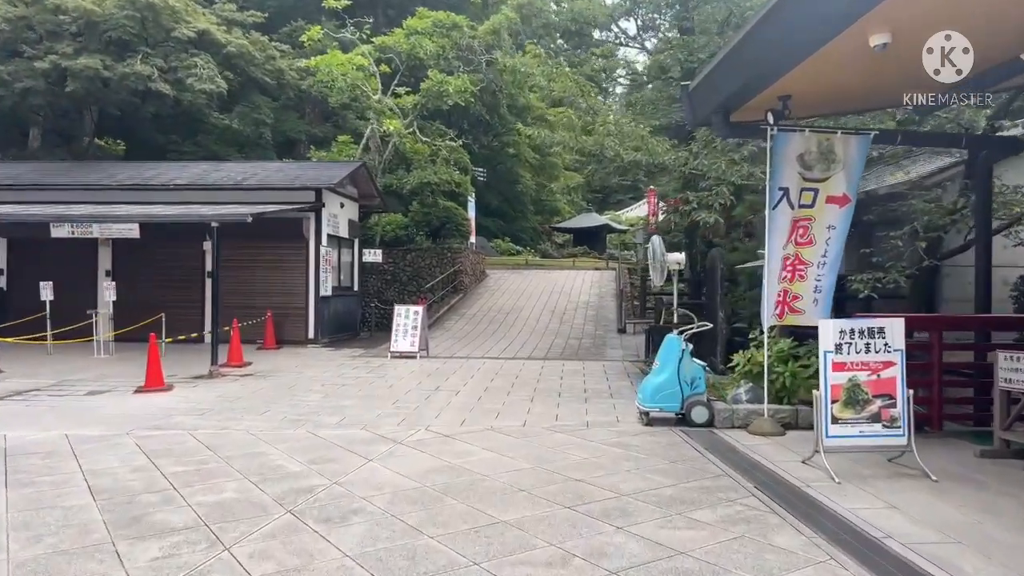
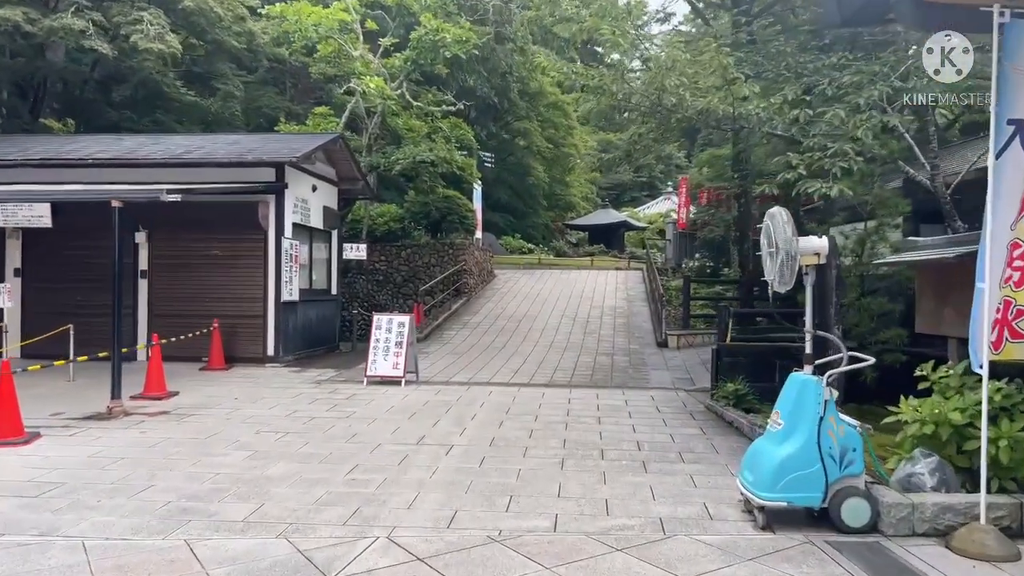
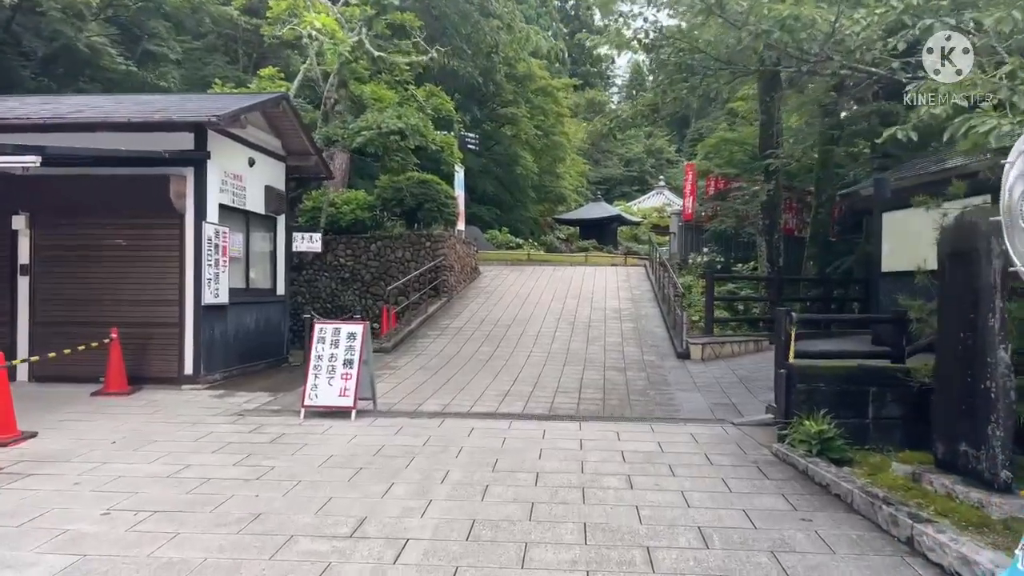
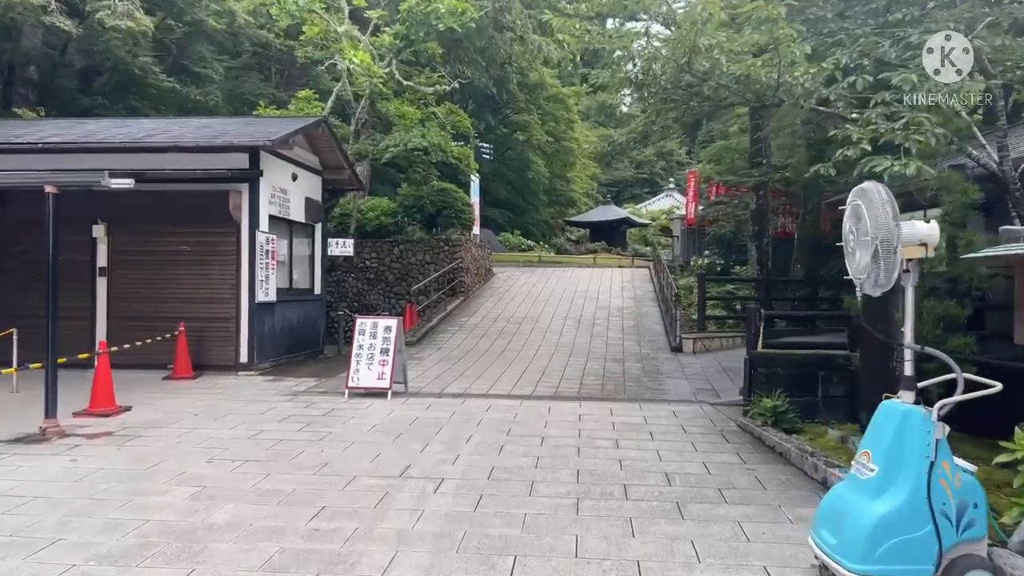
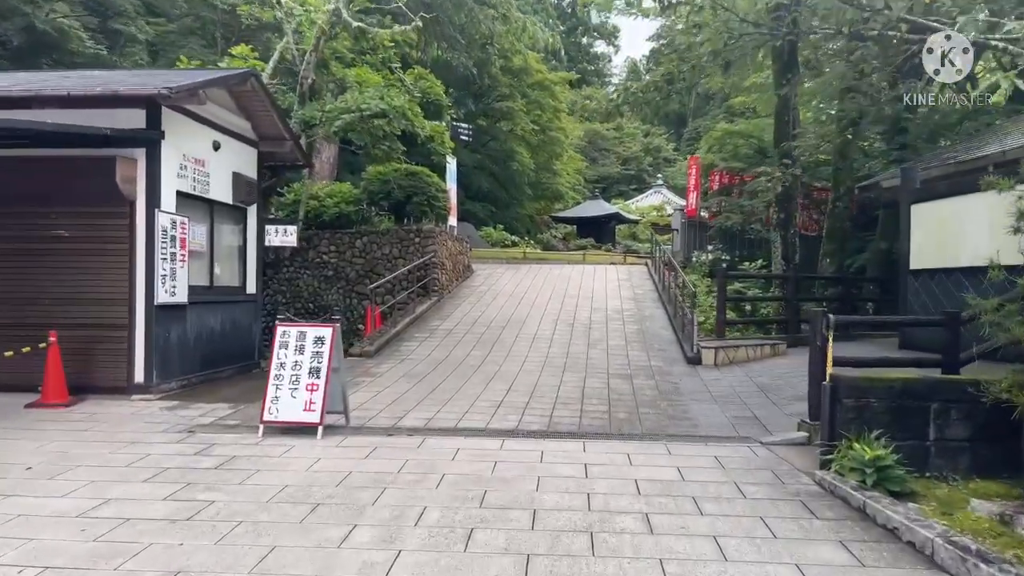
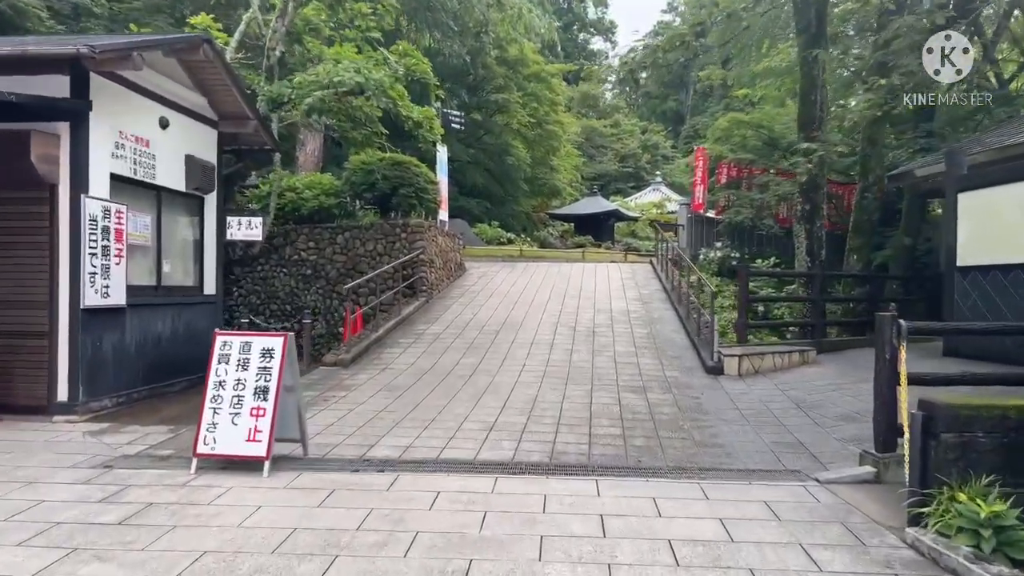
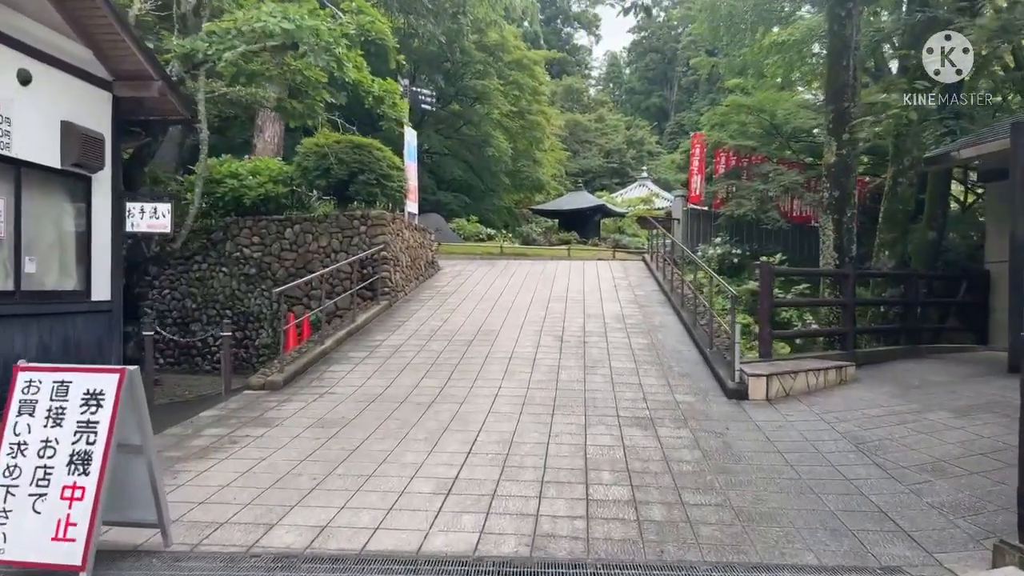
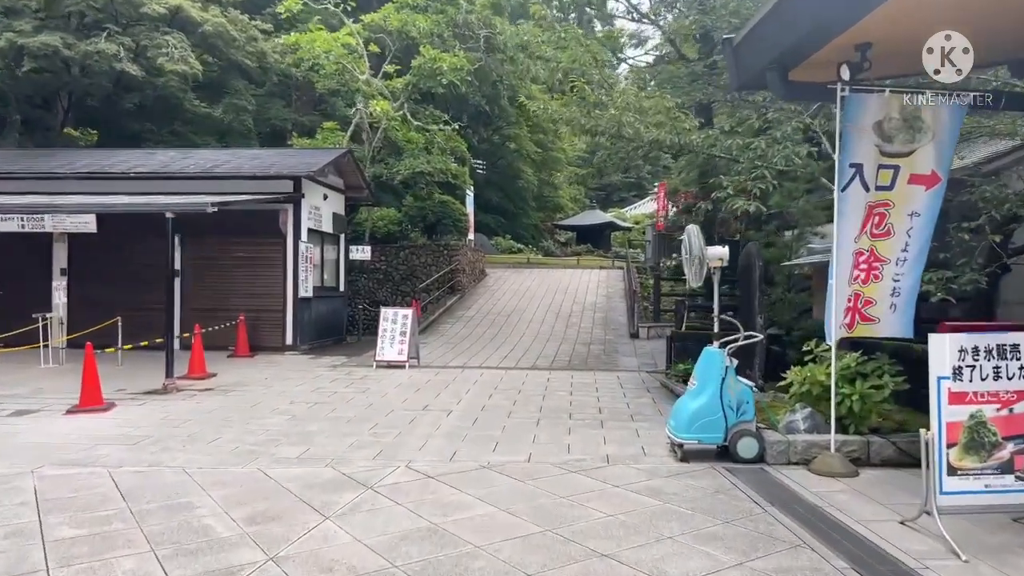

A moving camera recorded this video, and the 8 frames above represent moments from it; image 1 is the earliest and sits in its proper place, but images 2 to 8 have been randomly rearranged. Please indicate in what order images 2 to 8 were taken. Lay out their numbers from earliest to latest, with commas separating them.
8, 2, 4, 3, 5, 6, 7
